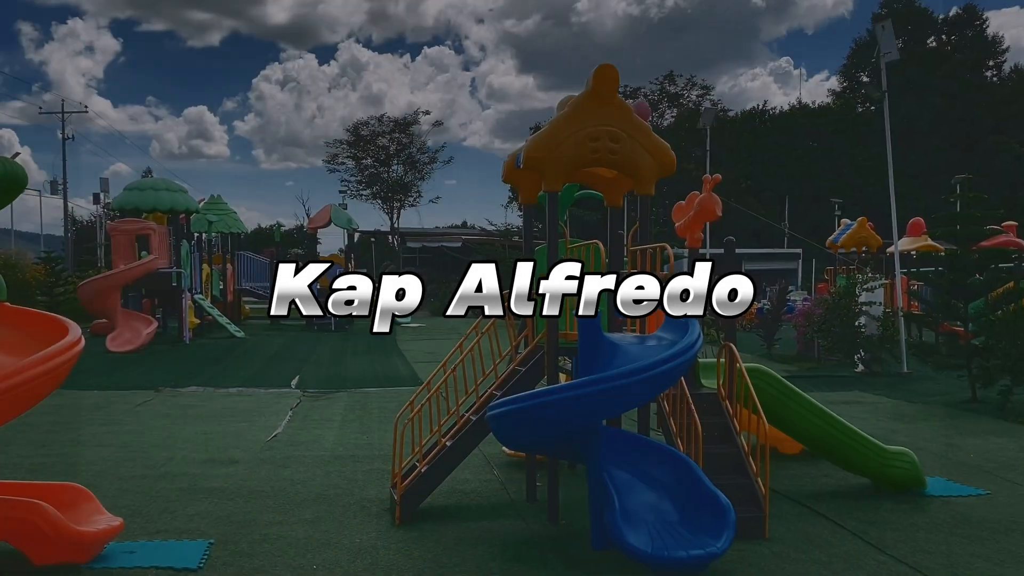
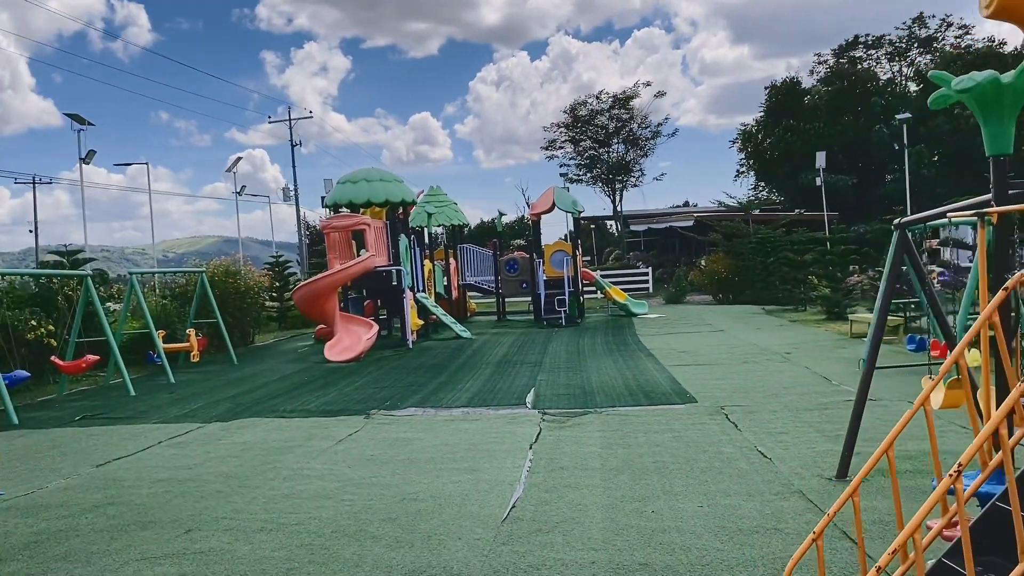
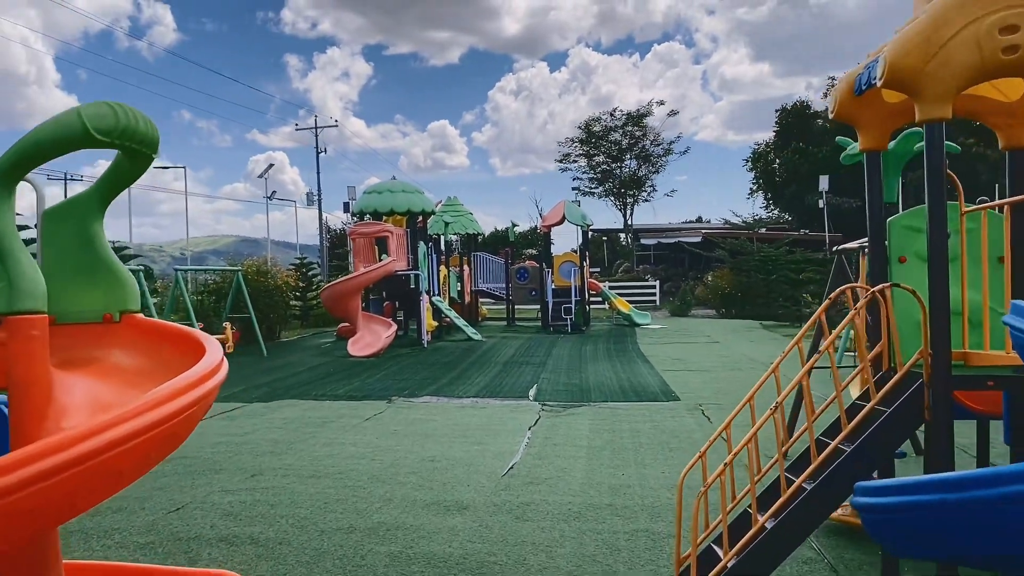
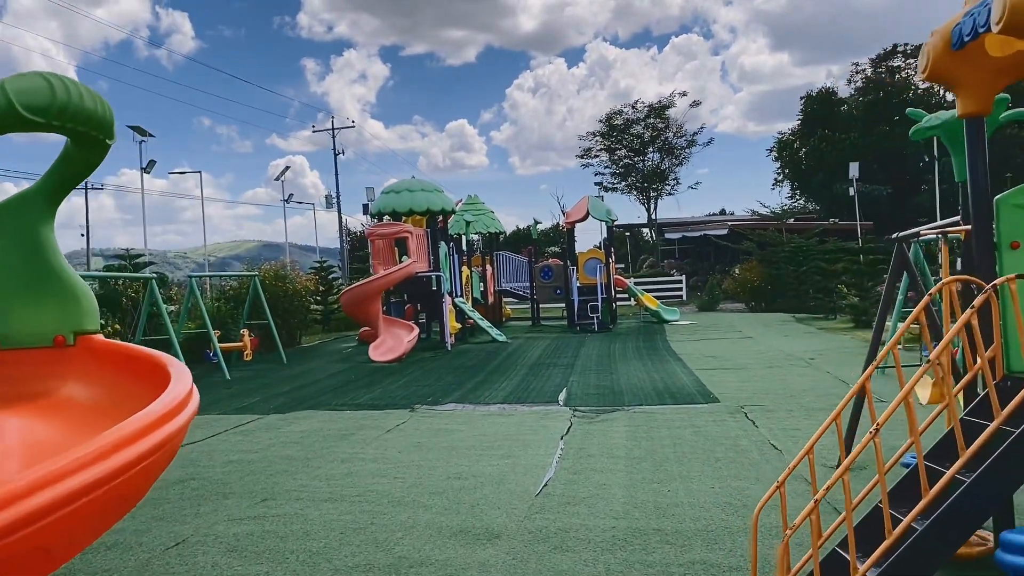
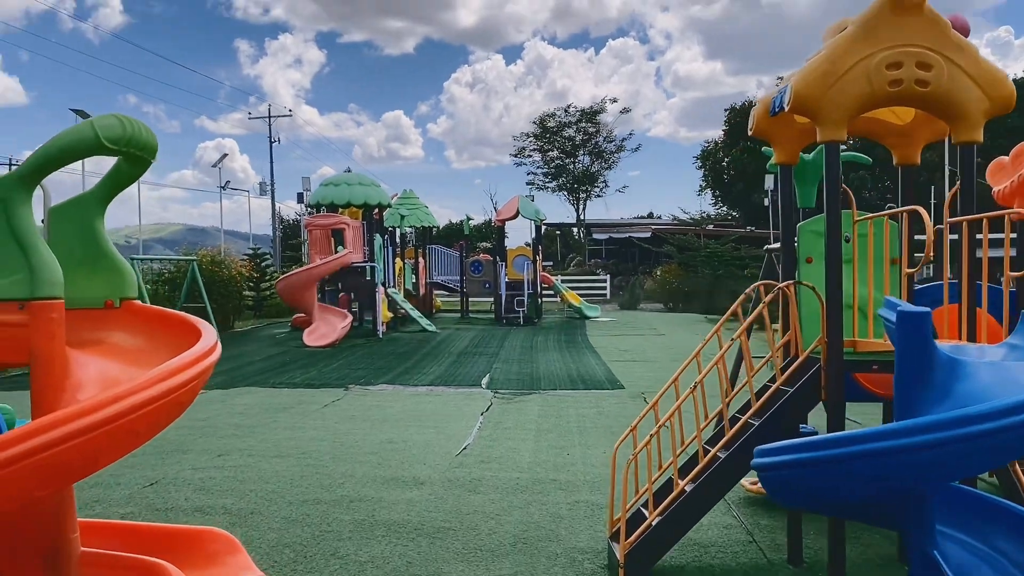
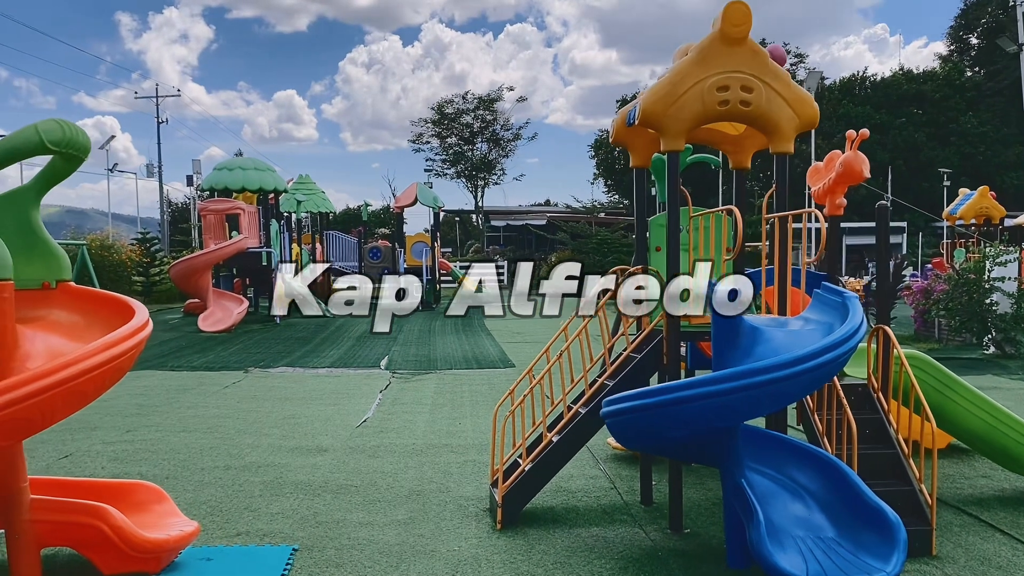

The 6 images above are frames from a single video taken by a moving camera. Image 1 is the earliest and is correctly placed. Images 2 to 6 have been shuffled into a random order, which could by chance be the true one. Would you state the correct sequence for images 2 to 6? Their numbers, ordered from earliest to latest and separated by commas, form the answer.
6, 5, 3, 4, 2
